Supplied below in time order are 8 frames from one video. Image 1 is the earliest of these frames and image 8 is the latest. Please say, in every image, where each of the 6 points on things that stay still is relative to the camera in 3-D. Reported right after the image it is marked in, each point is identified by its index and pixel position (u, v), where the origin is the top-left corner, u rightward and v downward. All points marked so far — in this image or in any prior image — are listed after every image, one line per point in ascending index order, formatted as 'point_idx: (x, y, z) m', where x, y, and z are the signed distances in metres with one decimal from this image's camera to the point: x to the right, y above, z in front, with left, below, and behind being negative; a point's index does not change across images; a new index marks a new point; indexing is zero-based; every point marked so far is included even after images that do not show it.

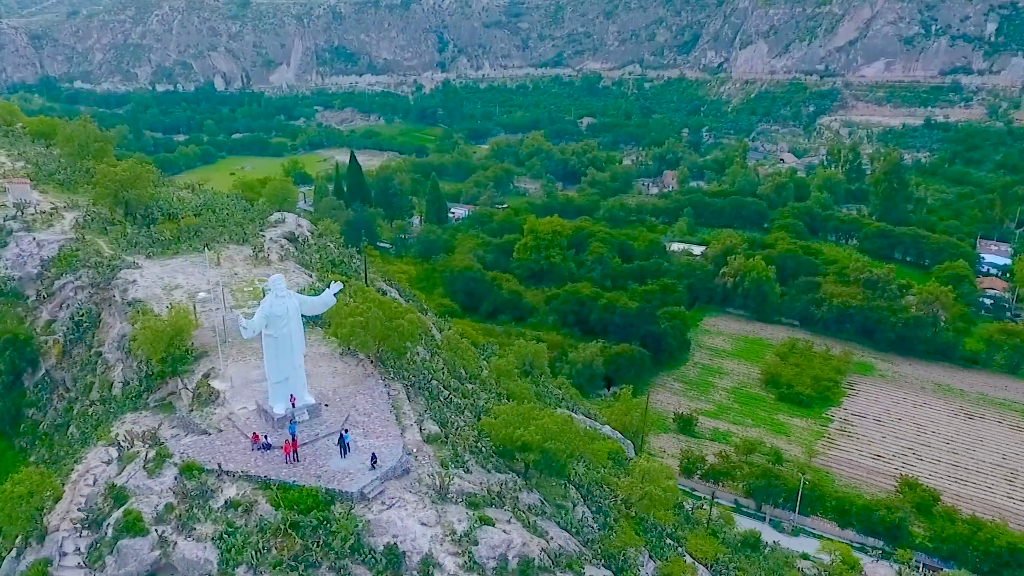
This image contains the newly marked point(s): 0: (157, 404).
0: (-7.5, -2.5, +18.9) m
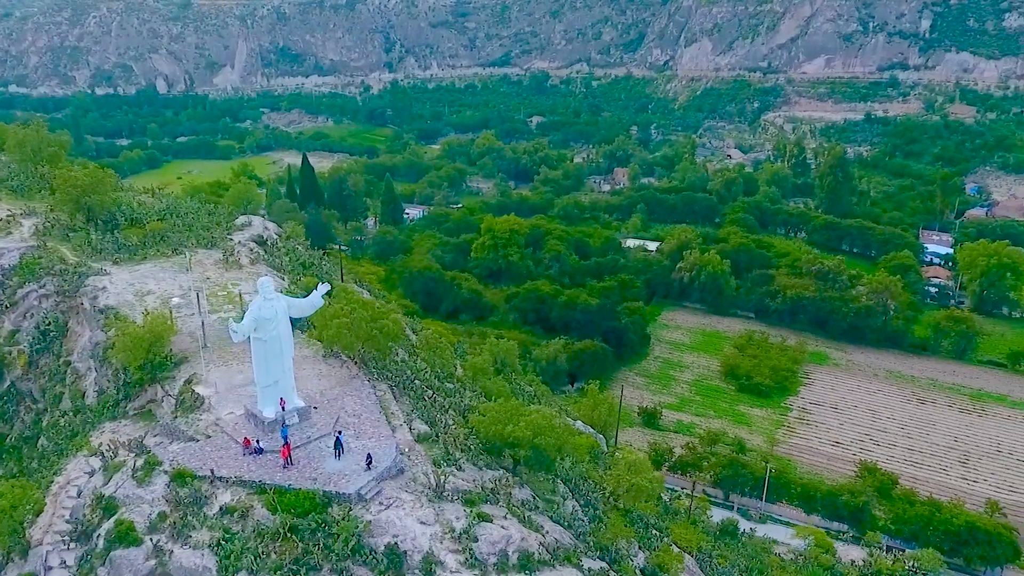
0: (-7.8, -2.6, +18.5) m
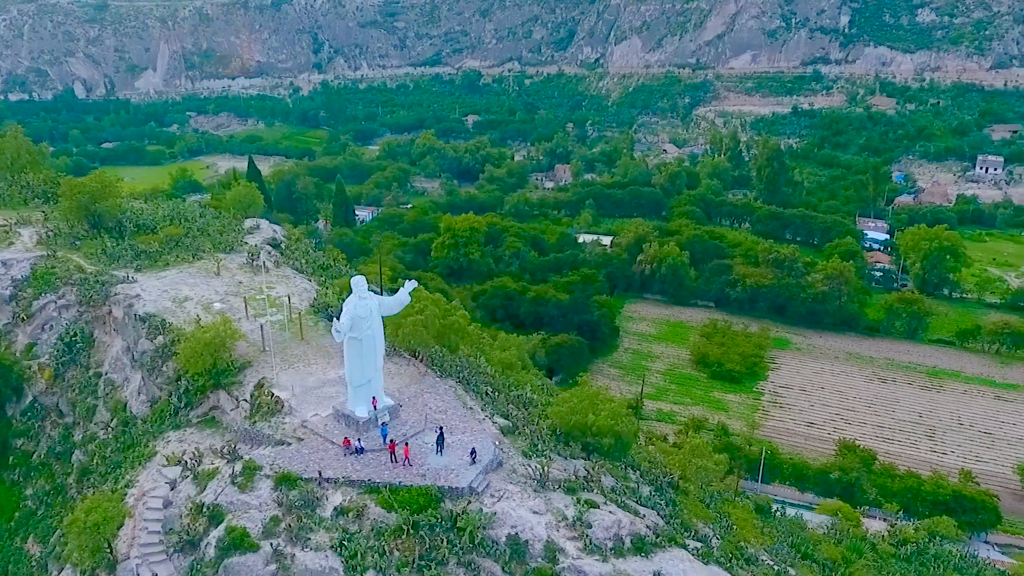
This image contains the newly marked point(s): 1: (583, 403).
0: (-6.4, -2.7, +18.1) m
1: (+1.6, -2.5, +19.0) m
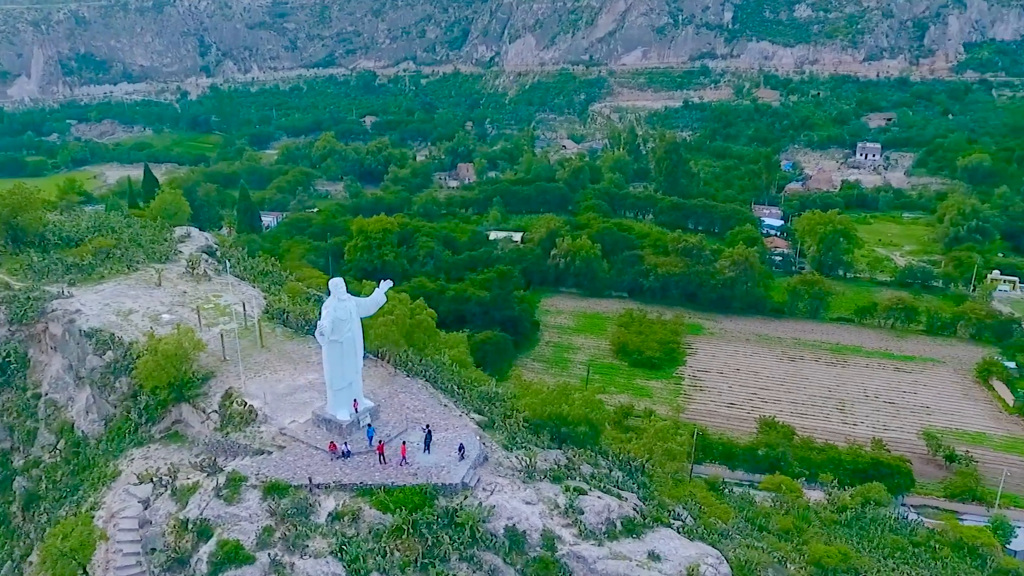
0: (-6.9, -2.9, +17.5) m
1: (+1.0, -2.3, +19.3) m
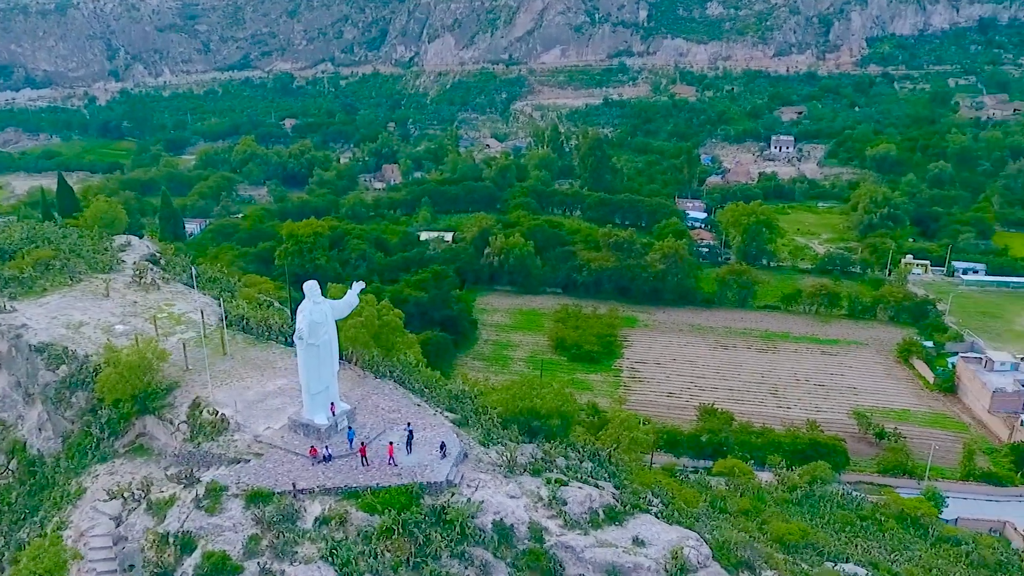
0: (-7.4, -3.1, +17.0) m
1: (+0.3, -2.2, +19.5) m
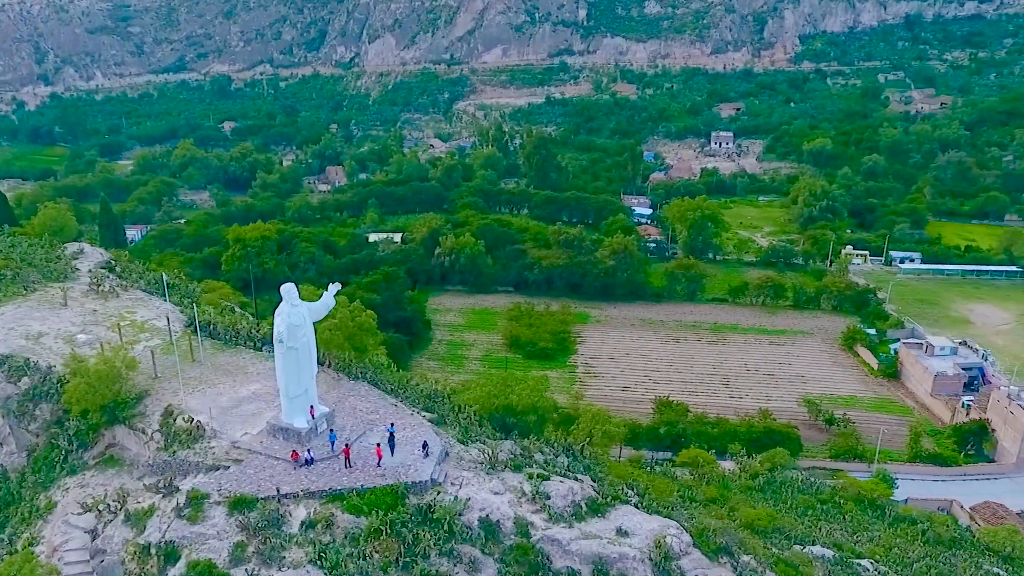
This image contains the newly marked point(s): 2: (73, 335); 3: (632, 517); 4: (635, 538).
0: (-7.7, -3.2, +16.6) m
1: (-0.3, -2.2, +19.6) m
2: (-9.6, -1.0, +19.4) m
3: (+2.1, -4.0, +15.6) m
4: (+2.1, -4.2, +15.0) m
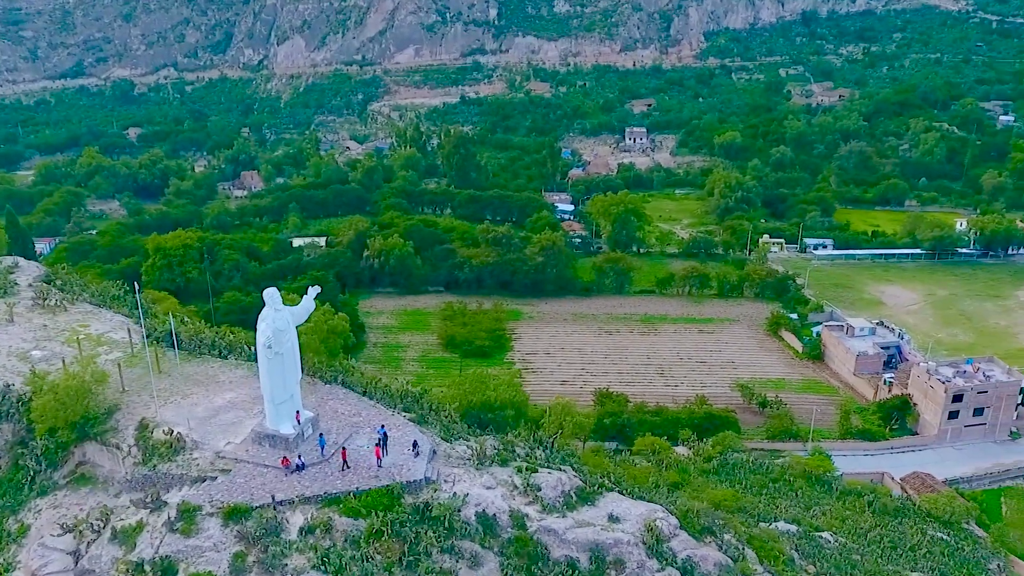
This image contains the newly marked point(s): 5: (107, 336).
0: (-8.0, -3.5, +16.0) m
1: (-1.0, -2.1, +19.7) m
2: (-10.2, -1.3, +18.6) m
3: (+2.0, -3.9, +15.9) m
4: (+2.0, -4.1, +15.3) m
5: (-8.9, -1.1, +19.5) m
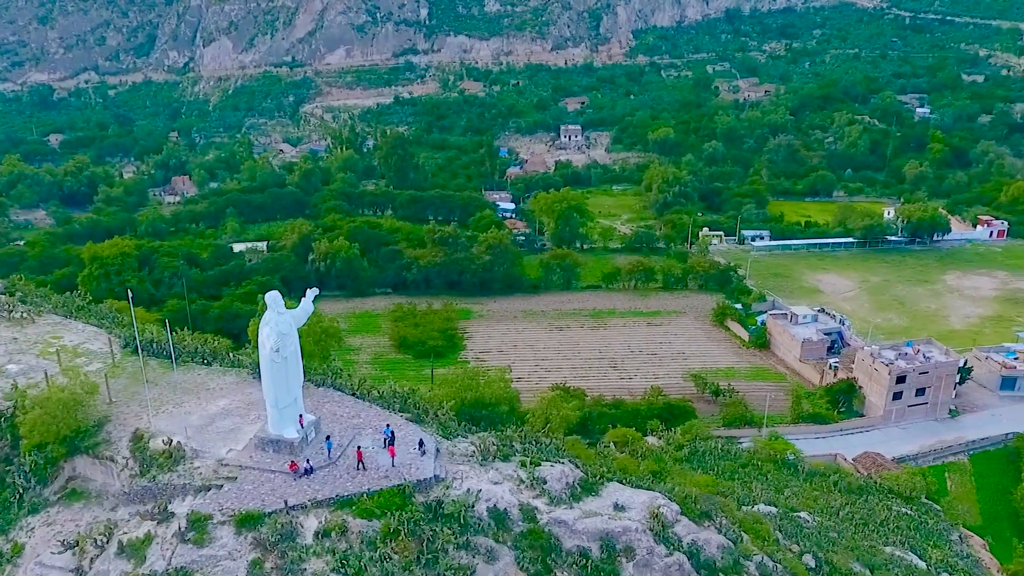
0: (-7.9, -3.6, +15.5) m
1: (-1.2, -2.1, +19.7) m
2: (-10.4, -1.6, +17.9) m
3: (+2.0, -3.7, +16.2) m
4: (+2.1, -3.9, +15.6) m
5: (-9.2, -1.3, +18.9) m
